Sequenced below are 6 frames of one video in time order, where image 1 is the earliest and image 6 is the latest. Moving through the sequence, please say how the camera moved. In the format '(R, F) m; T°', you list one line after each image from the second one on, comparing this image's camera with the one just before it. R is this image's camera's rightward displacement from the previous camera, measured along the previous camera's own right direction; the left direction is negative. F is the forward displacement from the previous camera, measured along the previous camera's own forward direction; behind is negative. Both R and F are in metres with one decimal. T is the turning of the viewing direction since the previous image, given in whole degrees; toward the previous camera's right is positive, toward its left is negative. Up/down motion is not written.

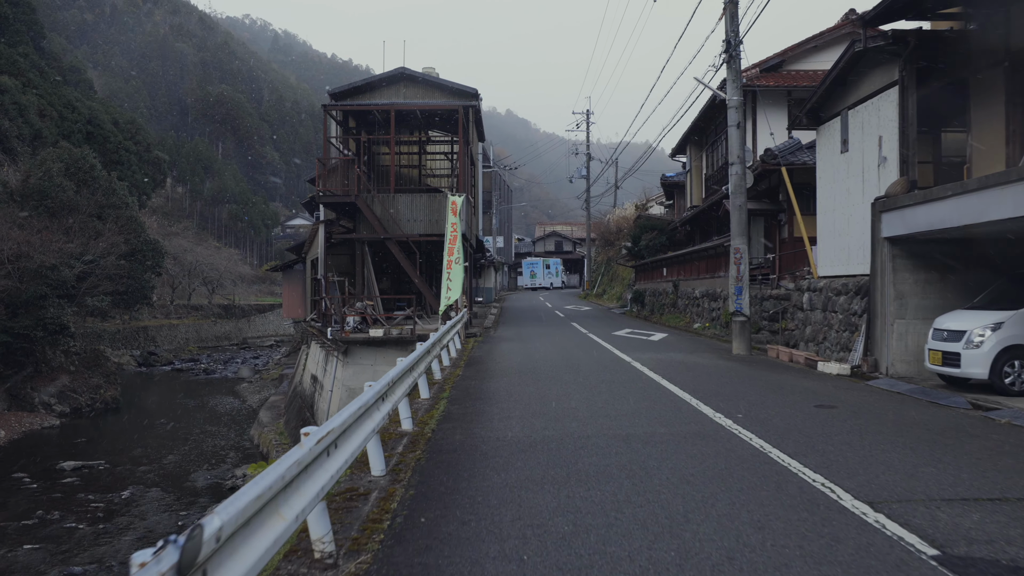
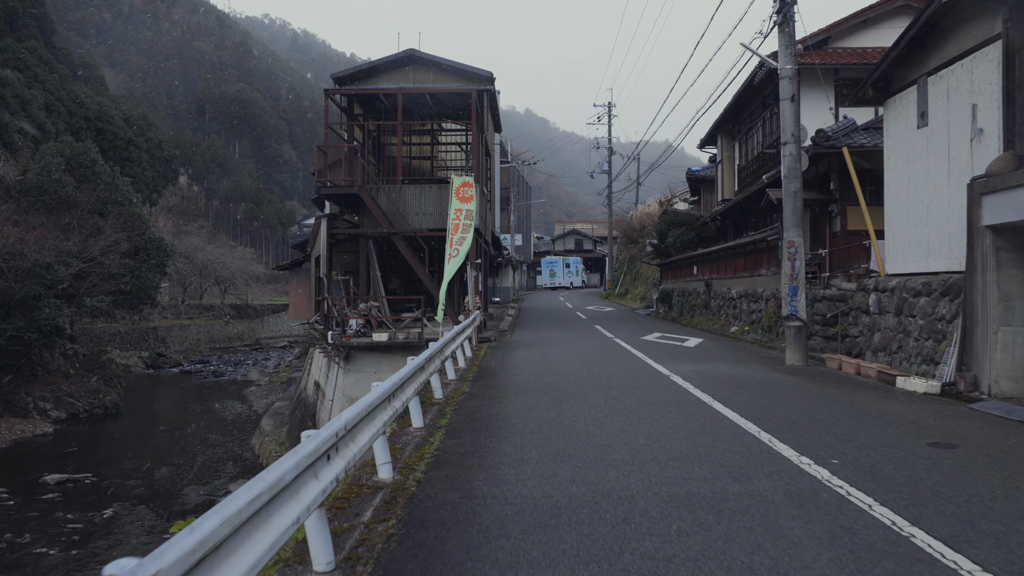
(0.0, +1.5) m; -2°
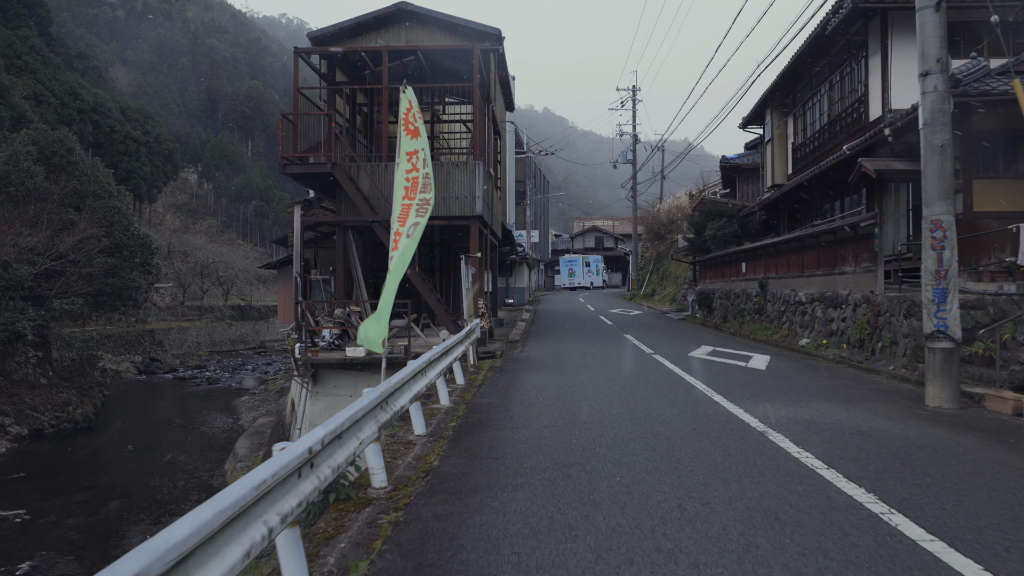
(+0.1, +3.0) m; -2°
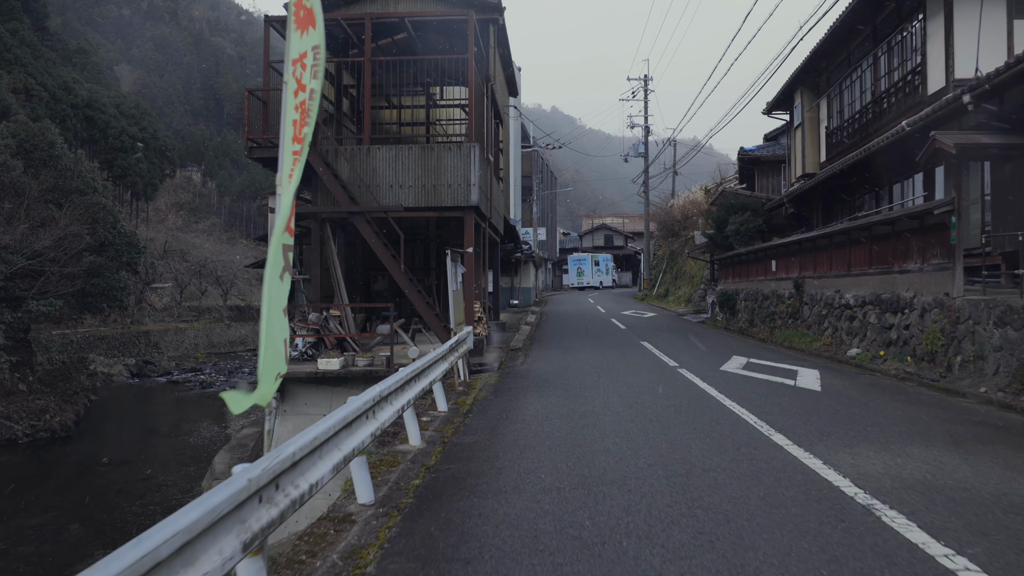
(+0.1, +1.6) m; -1°
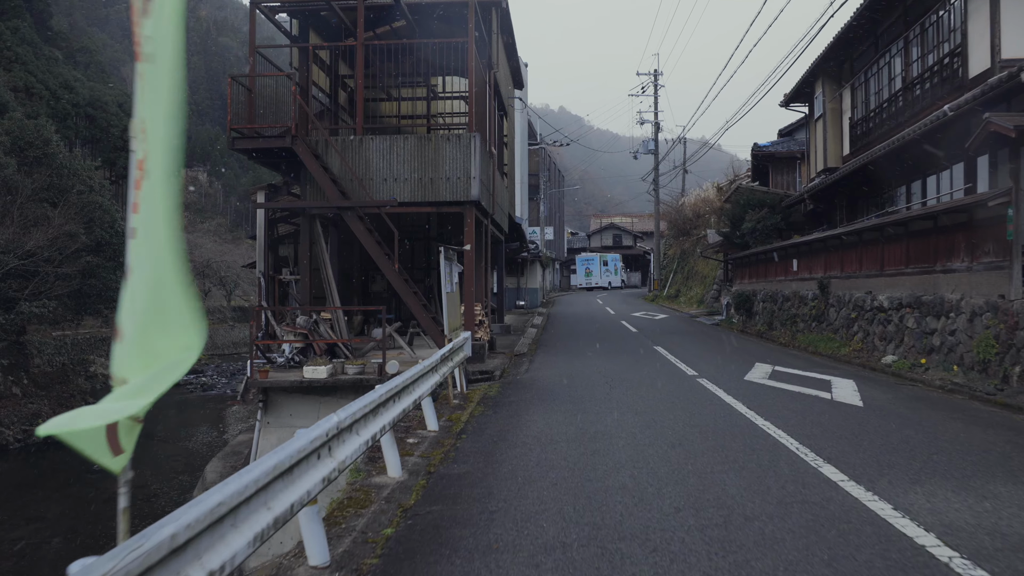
(+0.1, +0.8) m; -1°
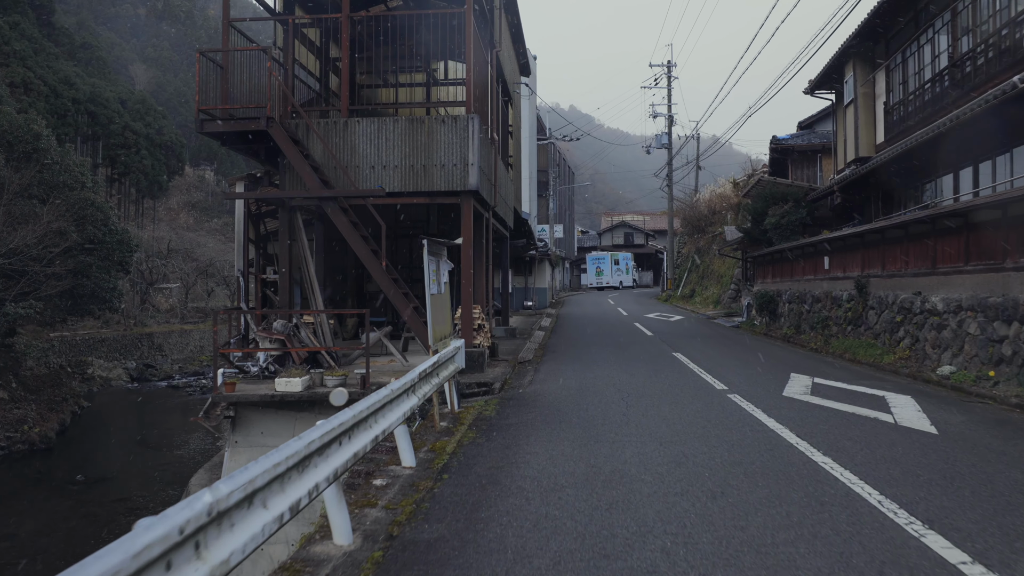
(+0.1, +1.1) m; -1°
